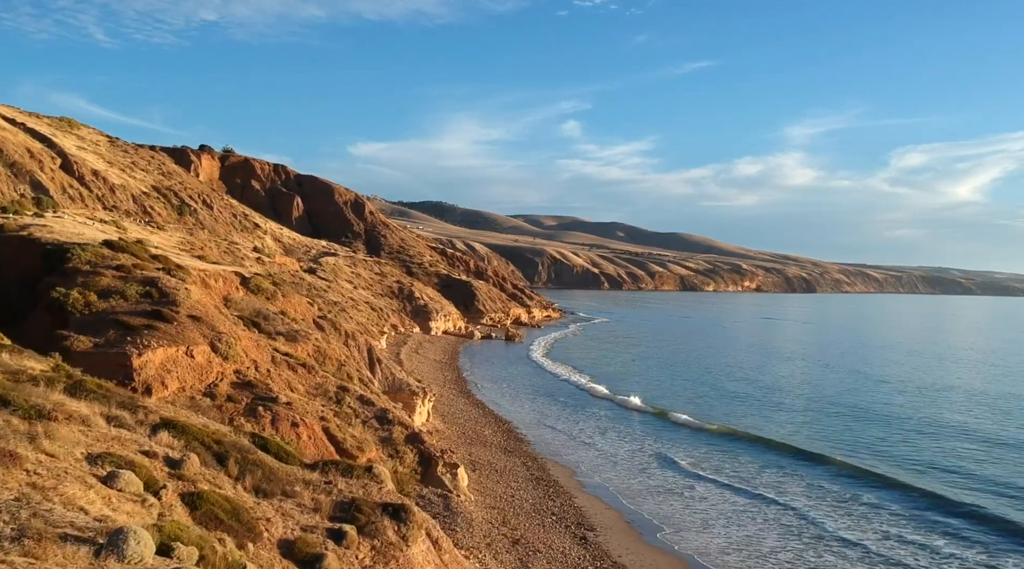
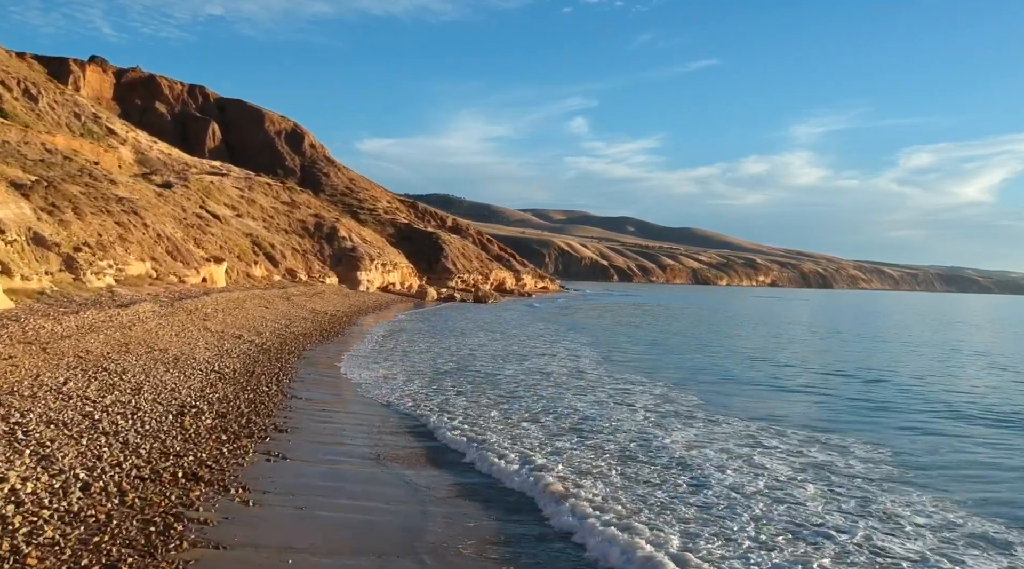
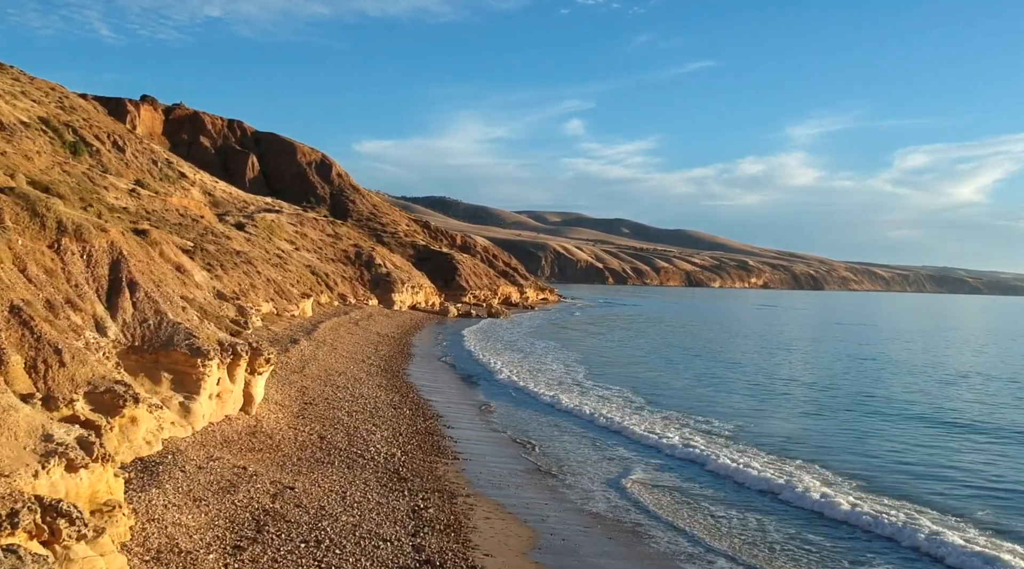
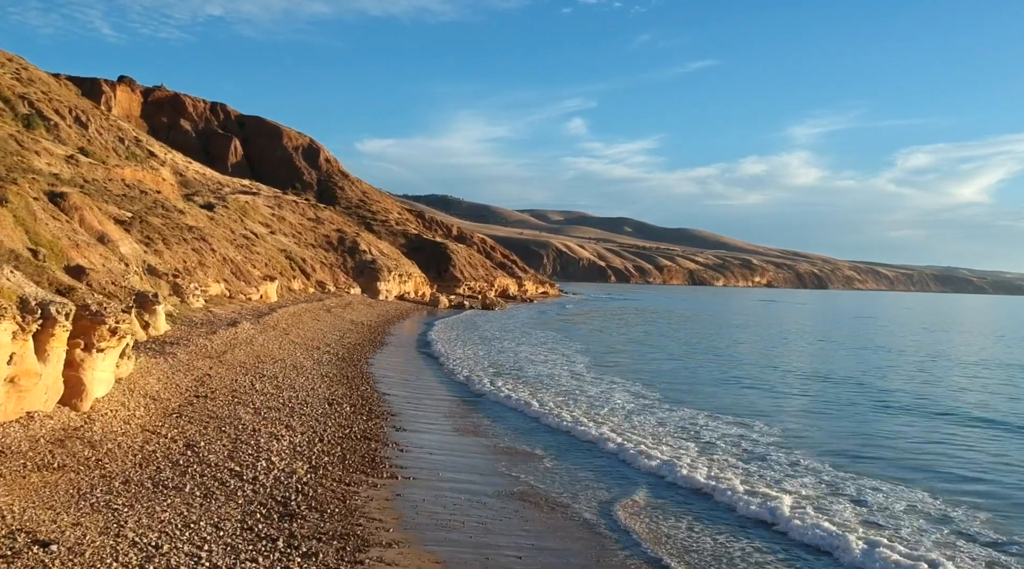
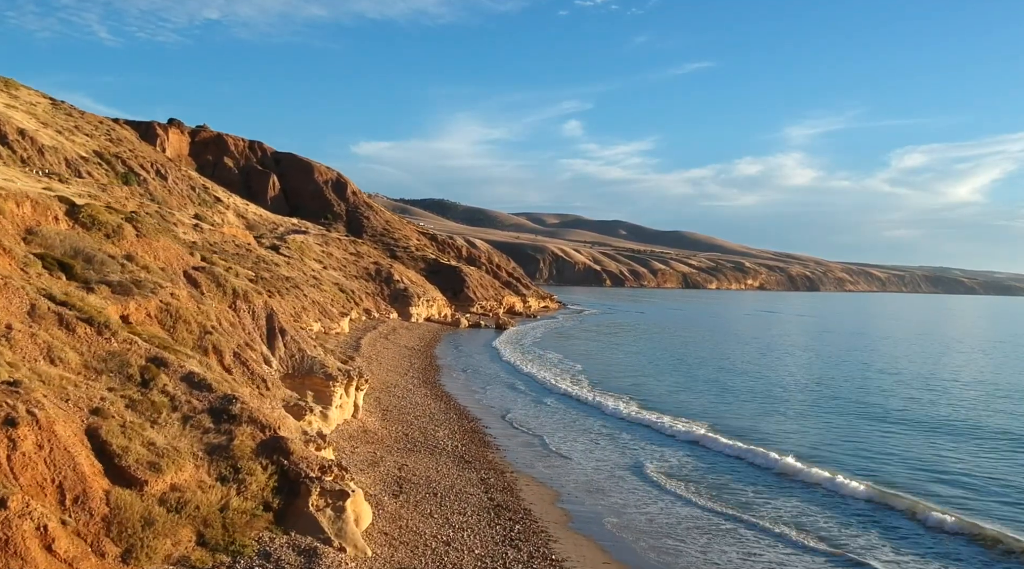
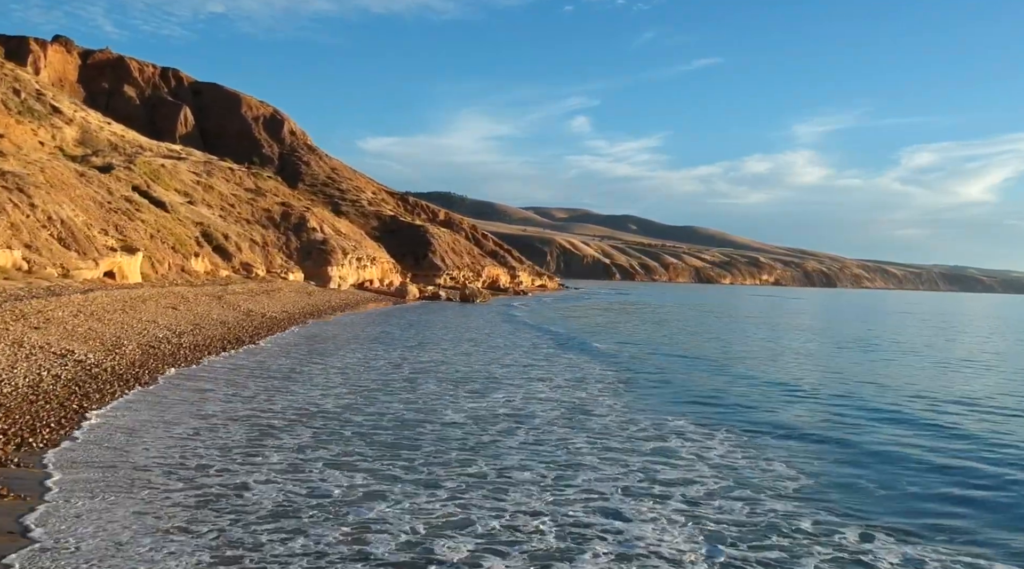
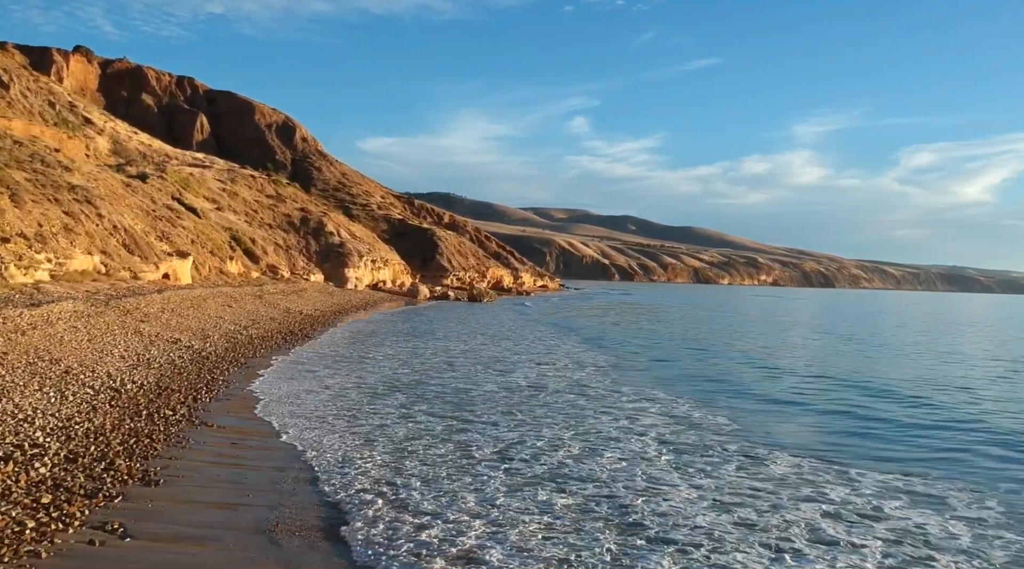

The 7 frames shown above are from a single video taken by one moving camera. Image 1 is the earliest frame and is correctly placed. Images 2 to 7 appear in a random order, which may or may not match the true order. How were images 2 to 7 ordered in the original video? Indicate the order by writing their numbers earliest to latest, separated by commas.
5, 3, 4, 2, 7, 6
